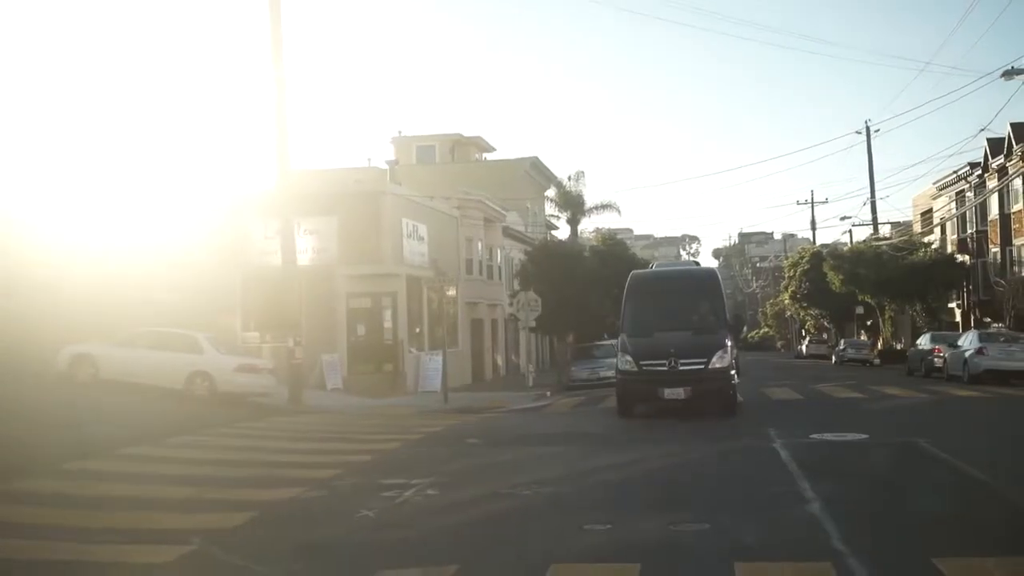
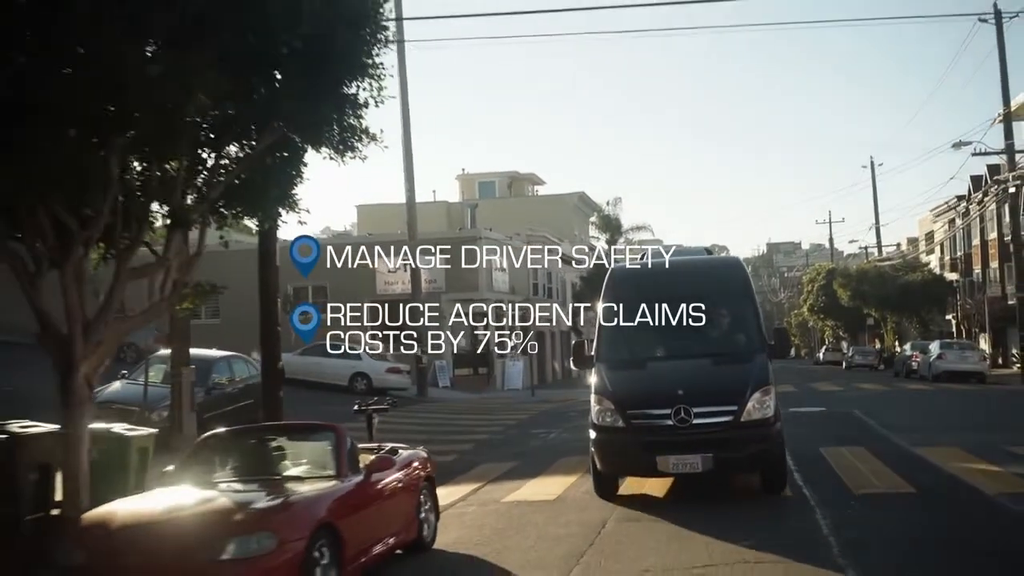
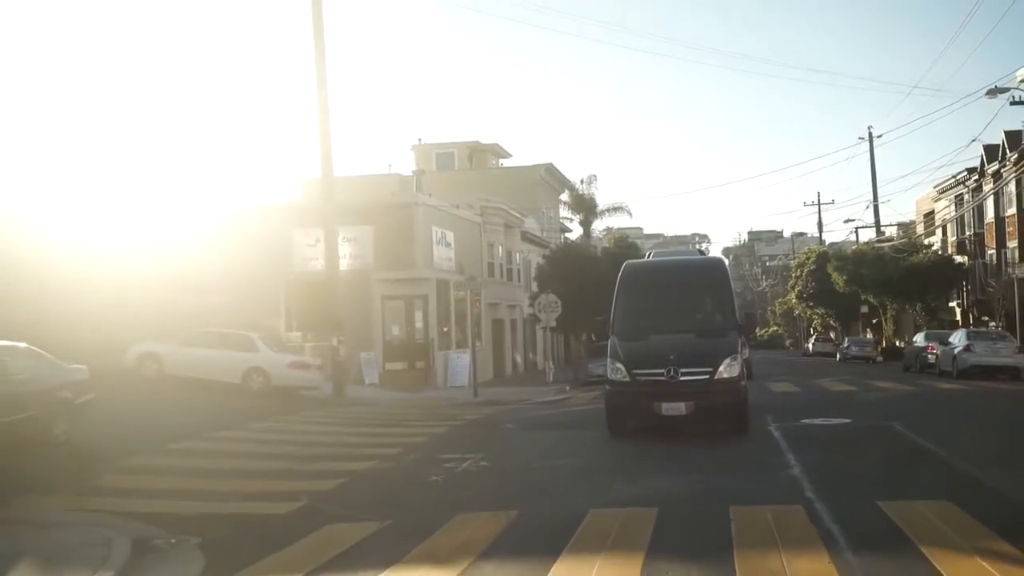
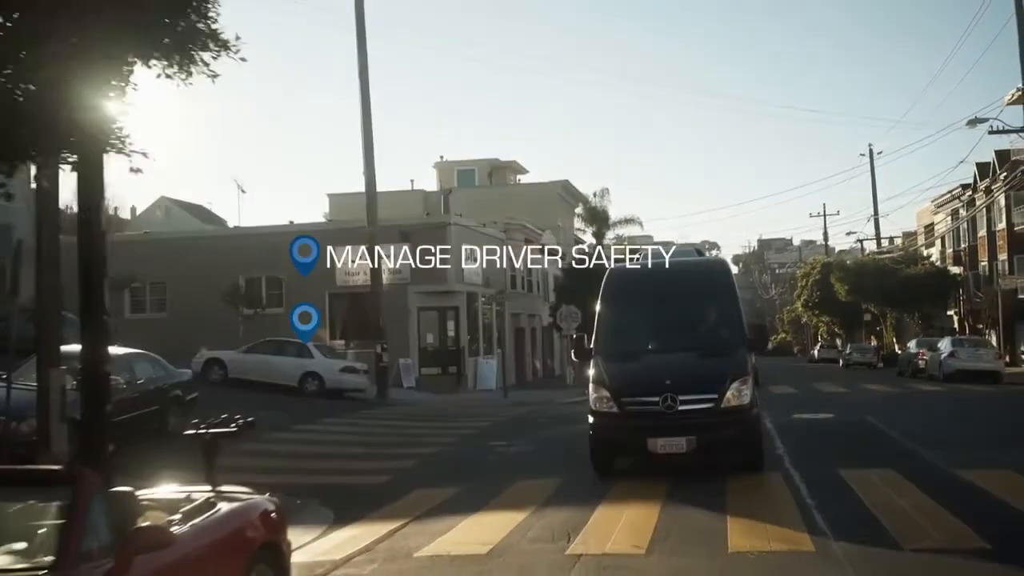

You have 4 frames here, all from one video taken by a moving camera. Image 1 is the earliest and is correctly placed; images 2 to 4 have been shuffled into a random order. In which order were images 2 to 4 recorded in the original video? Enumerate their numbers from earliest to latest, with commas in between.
3, 4, 2
